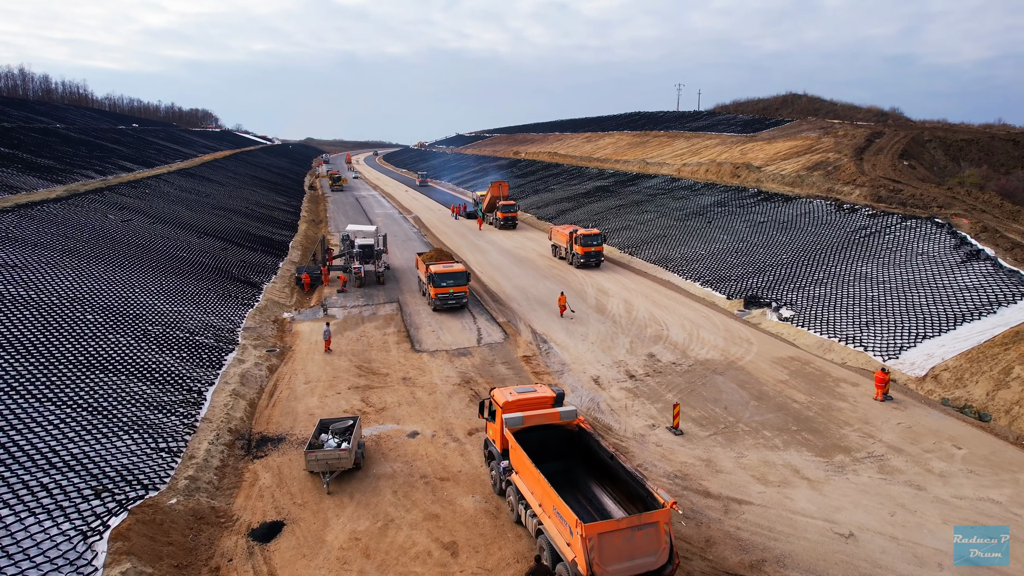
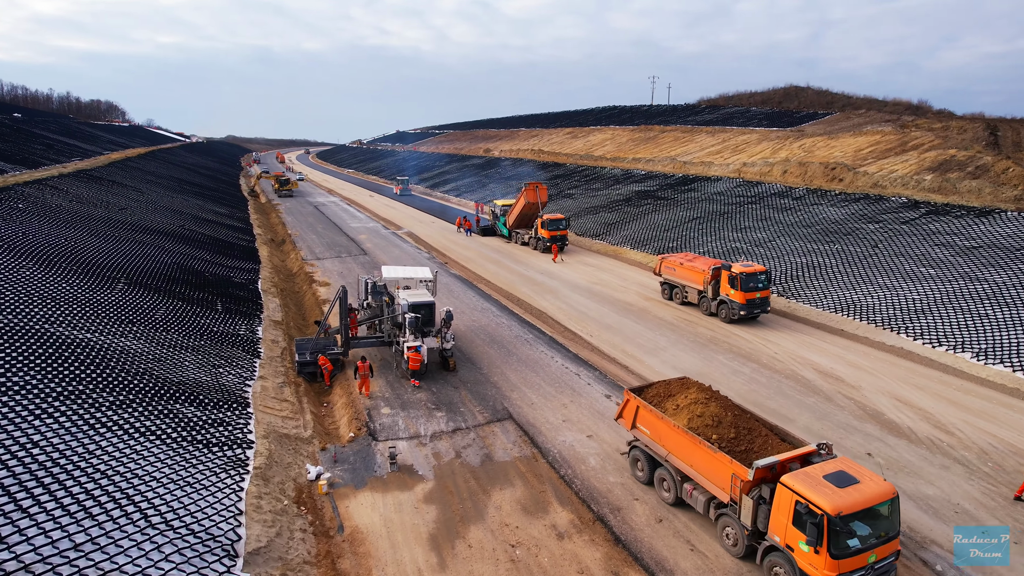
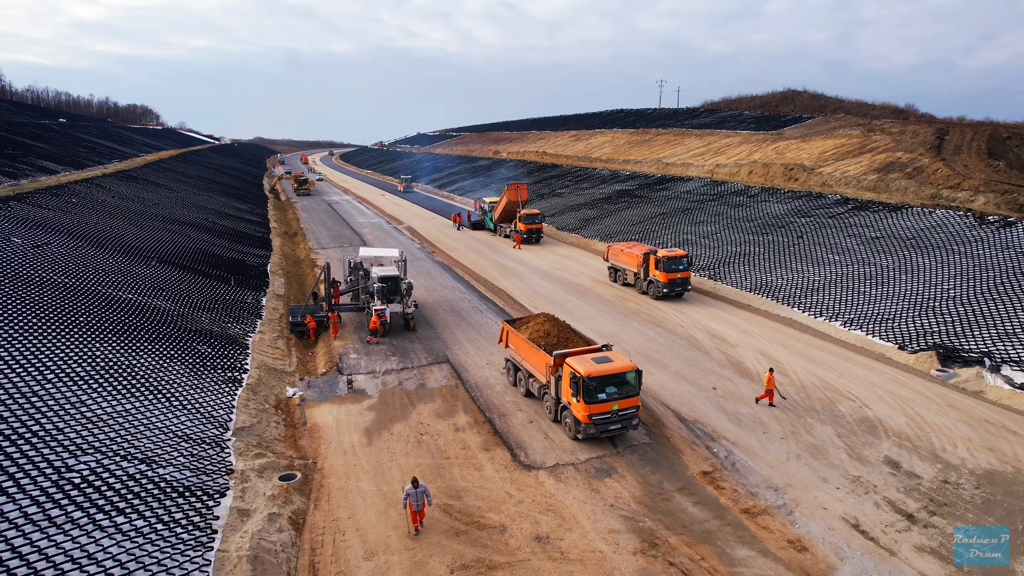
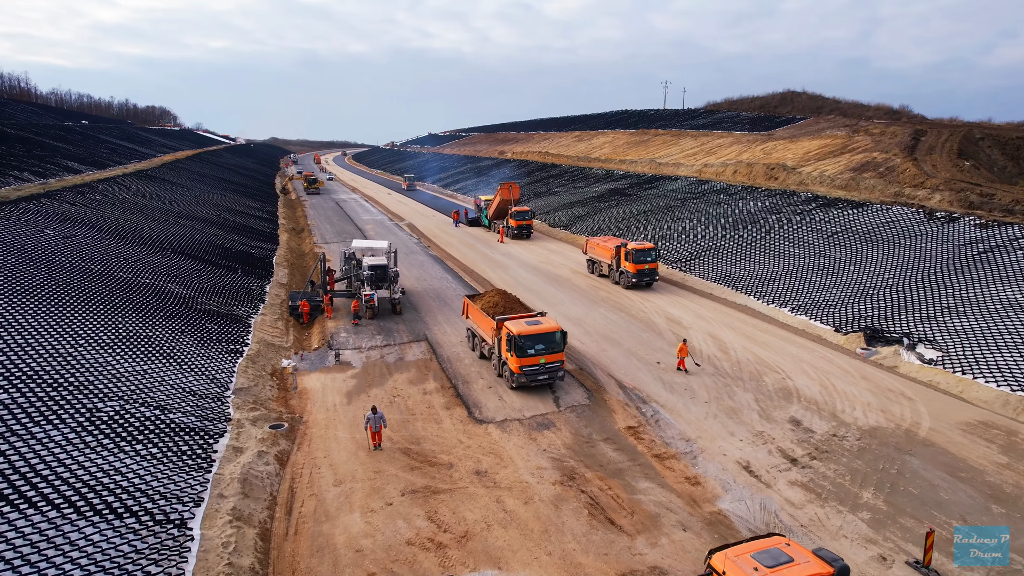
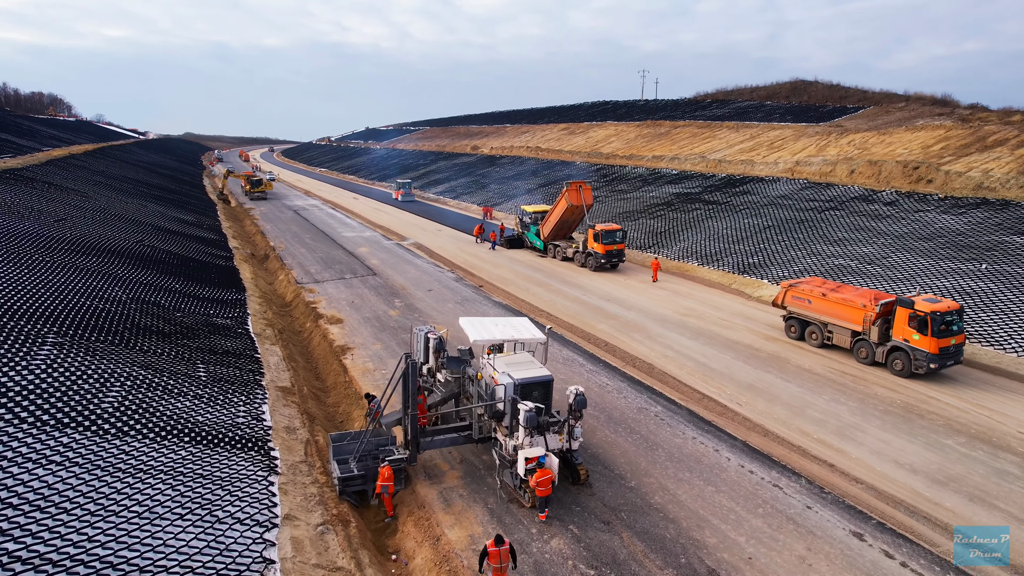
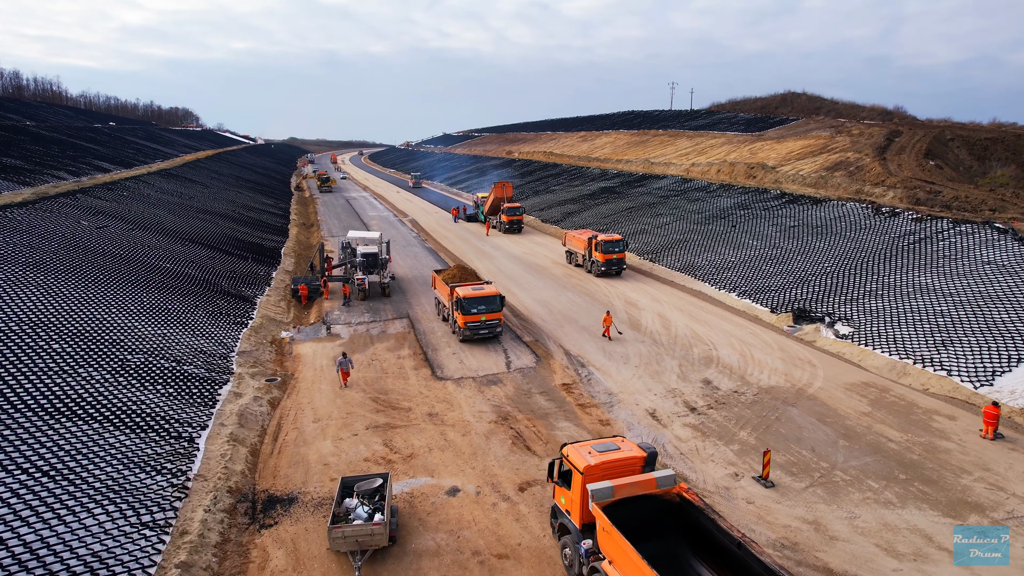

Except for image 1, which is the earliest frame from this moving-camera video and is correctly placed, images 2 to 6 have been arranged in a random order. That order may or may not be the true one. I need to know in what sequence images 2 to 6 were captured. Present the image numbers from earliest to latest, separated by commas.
6, 4, 3, 2, 5
